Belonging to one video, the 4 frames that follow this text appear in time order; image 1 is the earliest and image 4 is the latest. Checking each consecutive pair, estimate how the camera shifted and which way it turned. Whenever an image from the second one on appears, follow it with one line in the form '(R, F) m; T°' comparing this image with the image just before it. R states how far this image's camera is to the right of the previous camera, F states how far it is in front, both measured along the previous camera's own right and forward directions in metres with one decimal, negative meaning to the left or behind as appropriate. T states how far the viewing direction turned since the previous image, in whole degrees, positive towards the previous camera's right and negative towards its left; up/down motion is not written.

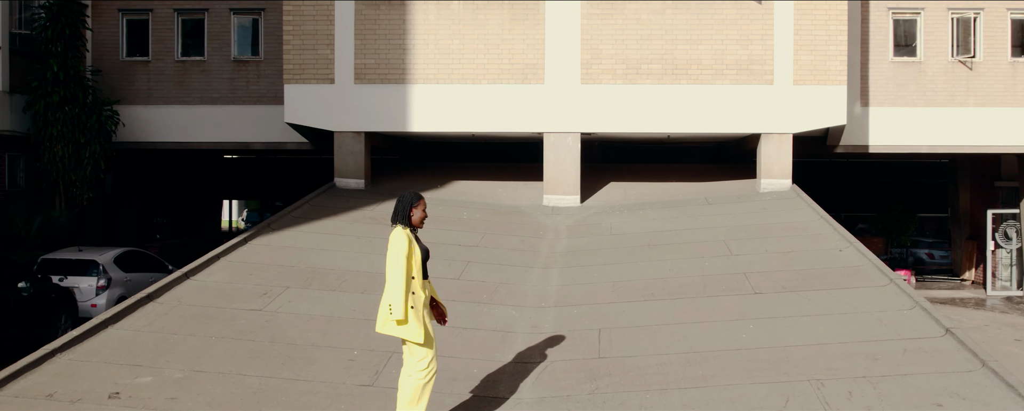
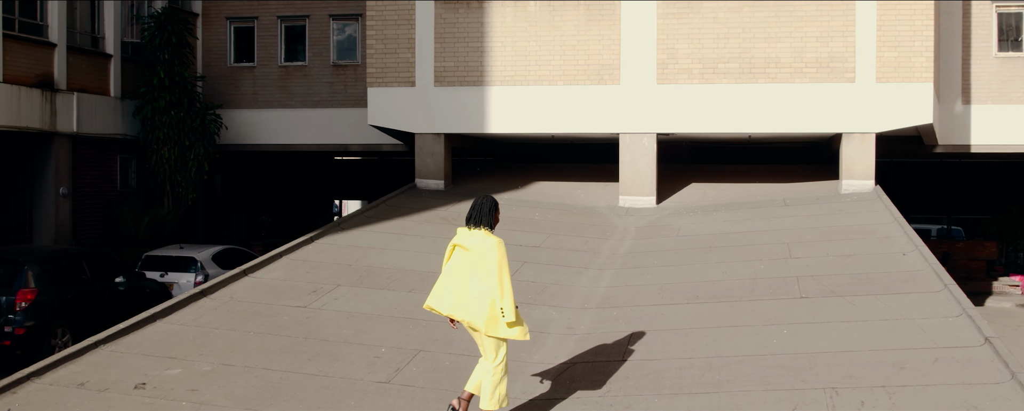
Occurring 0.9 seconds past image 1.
(+1.0, 0.0) m; -8°
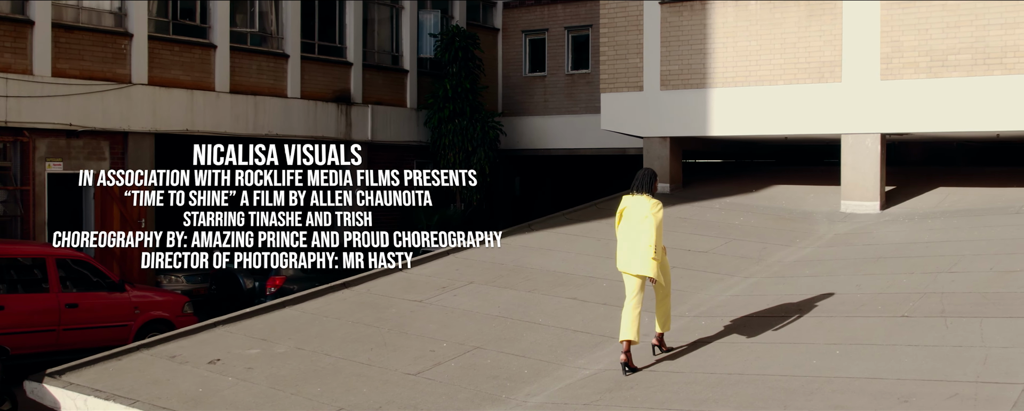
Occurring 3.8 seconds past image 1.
(+3.3, +0.5) m; -24°
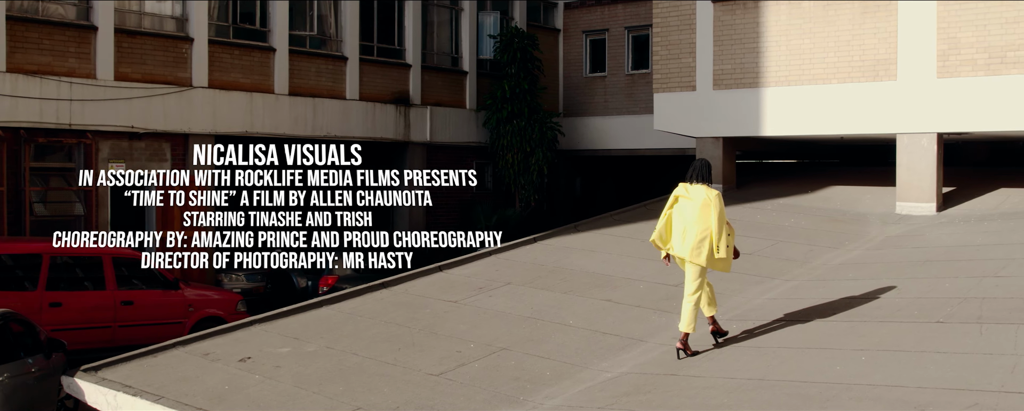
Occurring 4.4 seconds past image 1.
(+0.5, 0.0) m; -5°
